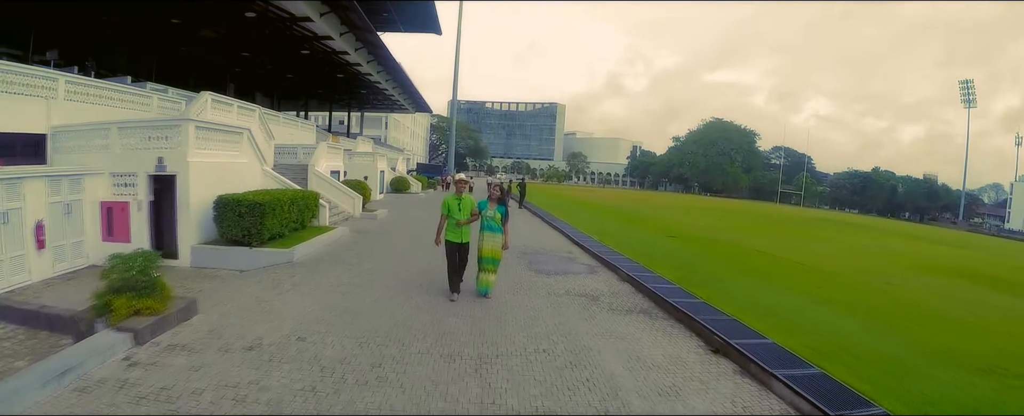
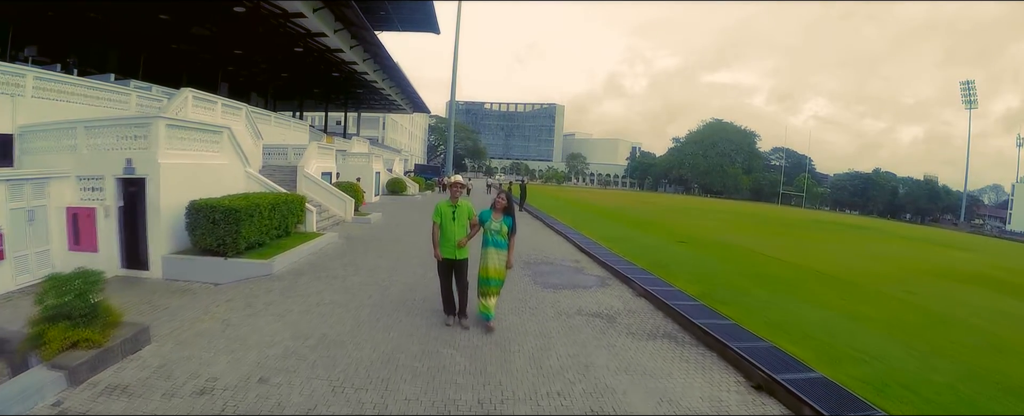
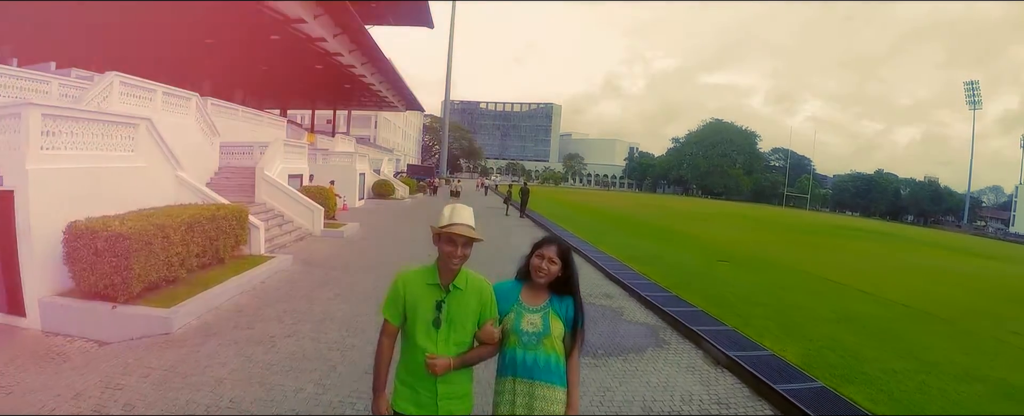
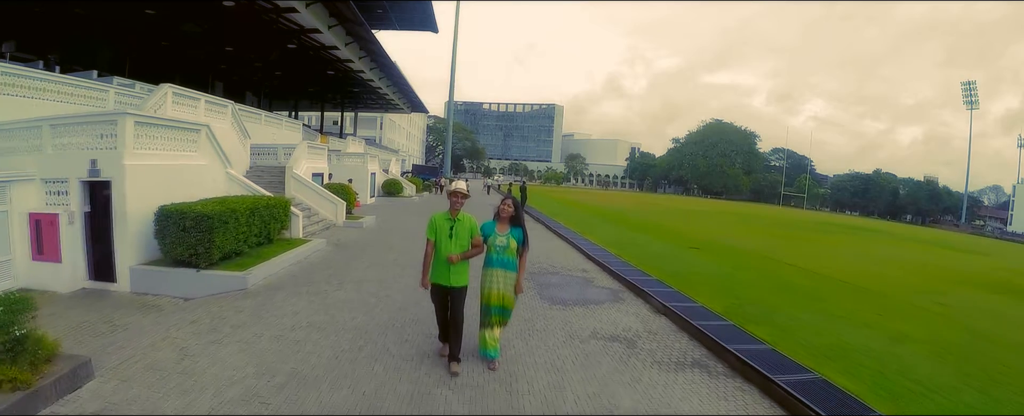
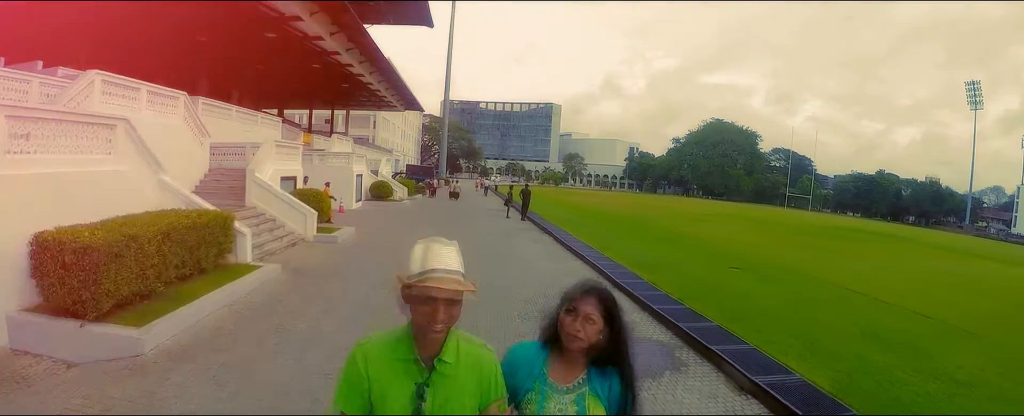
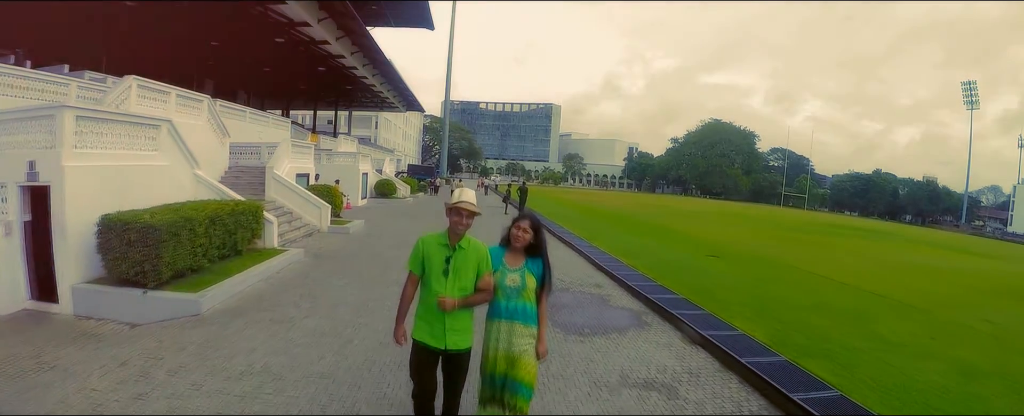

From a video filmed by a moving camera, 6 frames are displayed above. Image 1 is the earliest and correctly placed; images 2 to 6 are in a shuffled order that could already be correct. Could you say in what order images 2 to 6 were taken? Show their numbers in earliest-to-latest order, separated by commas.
2, 4, 6, 3, 5
